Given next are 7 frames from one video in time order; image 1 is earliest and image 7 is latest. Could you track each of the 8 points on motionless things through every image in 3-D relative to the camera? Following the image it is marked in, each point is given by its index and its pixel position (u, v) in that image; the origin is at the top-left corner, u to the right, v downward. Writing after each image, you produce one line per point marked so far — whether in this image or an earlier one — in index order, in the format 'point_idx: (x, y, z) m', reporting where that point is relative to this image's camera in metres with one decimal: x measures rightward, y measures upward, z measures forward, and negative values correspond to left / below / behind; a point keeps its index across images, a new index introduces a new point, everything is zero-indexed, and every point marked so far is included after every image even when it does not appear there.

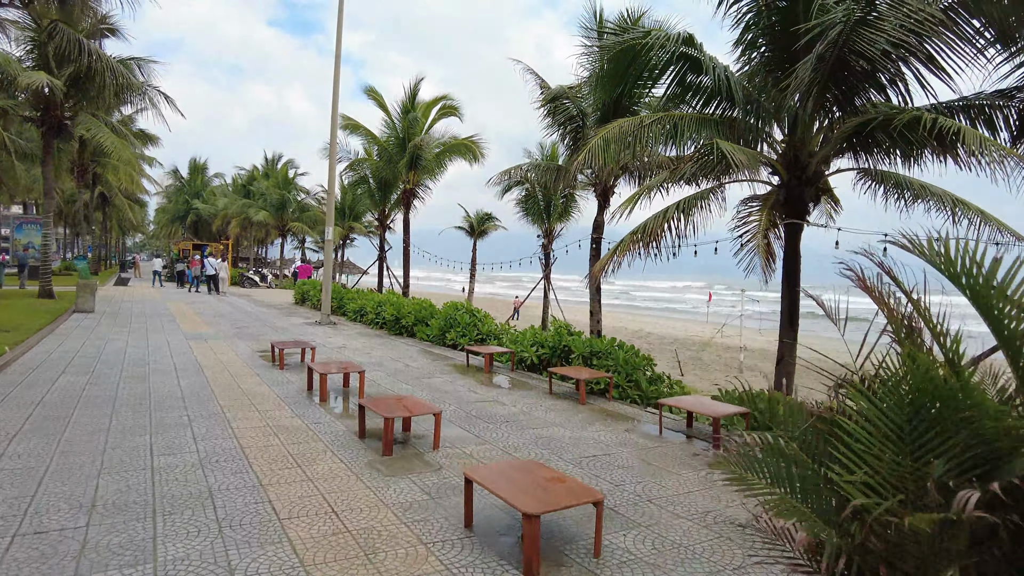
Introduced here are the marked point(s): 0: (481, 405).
0: (-0.3, -1.1, +6.3) m
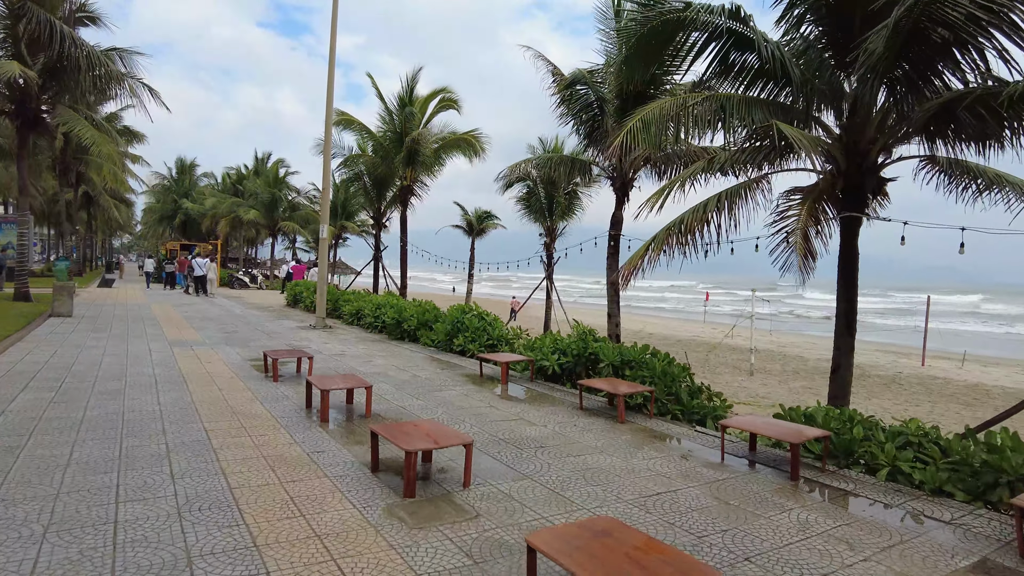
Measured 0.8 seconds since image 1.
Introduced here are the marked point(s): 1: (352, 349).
0: (0.0, -1.1, +5.5) m
1: (-2.4, -0.9, +10.2) m
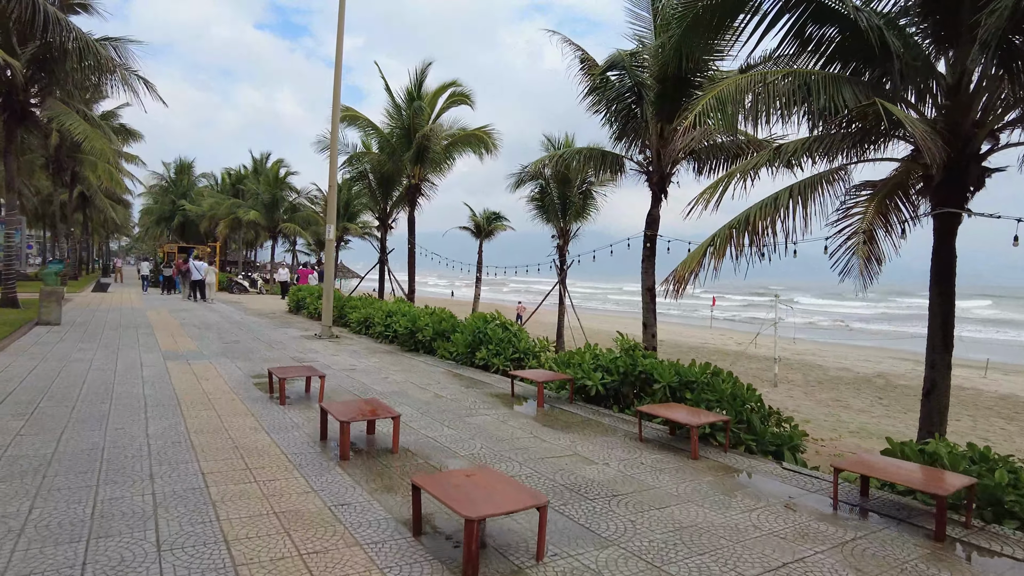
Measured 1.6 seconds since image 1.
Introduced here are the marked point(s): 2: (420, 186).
0: (+0.3, -1.2, +4.6) m
1: (-2.0, -1.0, +9.3) m
2: (-2.5, +2.7, +18.2) m
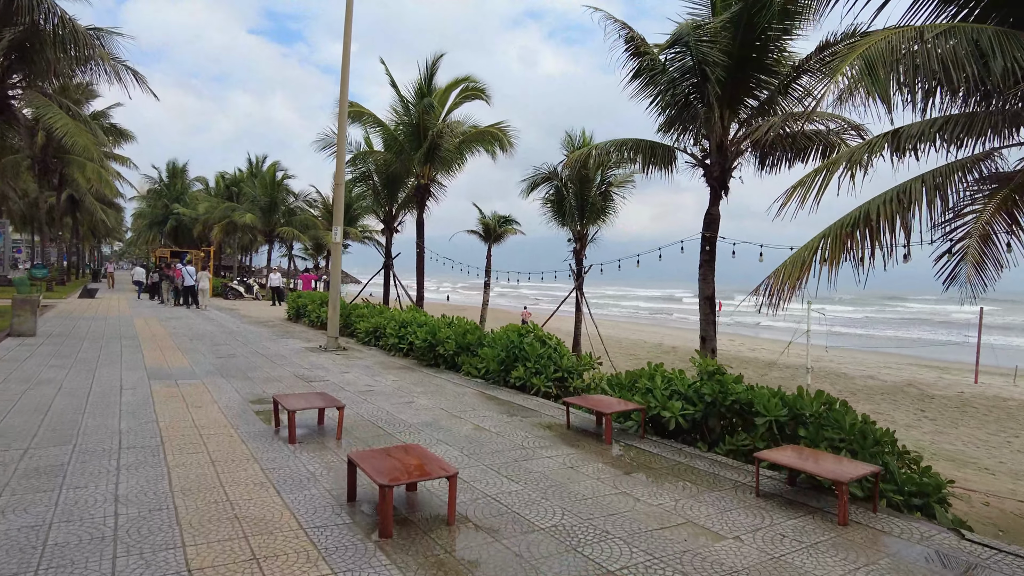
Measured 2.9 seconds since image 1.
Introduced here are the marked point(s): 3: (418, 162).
0: (+0.9, -1.3, +3.4) m
1: (-1.6, -1.1, +8.1) m
2: (-2.1, +2.5, +16.9) m
3: (-2.3, +3.1, +16.6) m
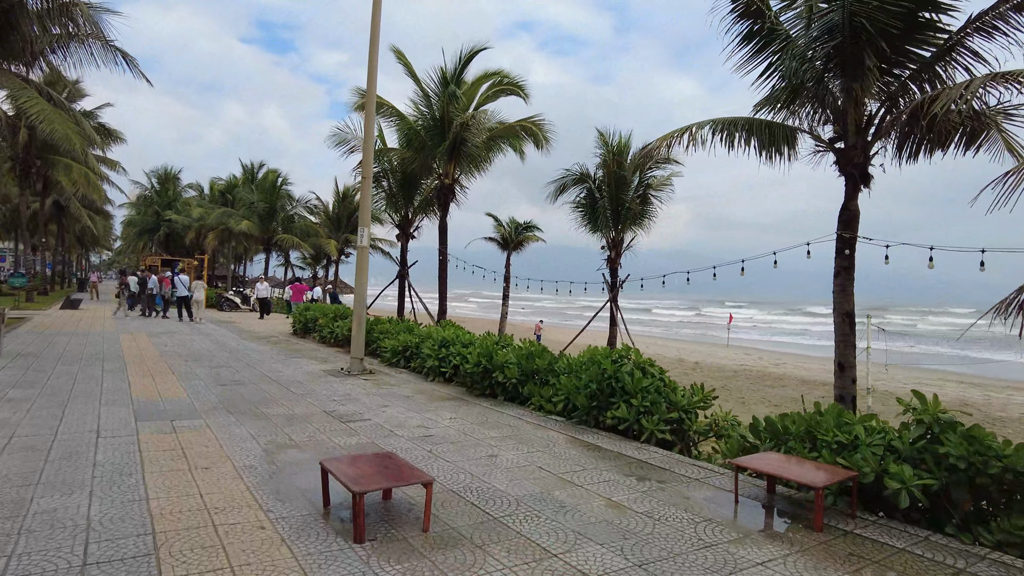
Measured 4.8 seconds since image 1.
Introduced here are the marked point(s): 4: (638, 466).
0: (+1.8, -1.3, +1.6) m
1: (-0.7, -1.2, +6.3) m
2: (-1.3, +2.3, +15.2) m
3: (-1.5, +2.8, +14.9) m
4: (+0.9, -1.3, +4.9) m
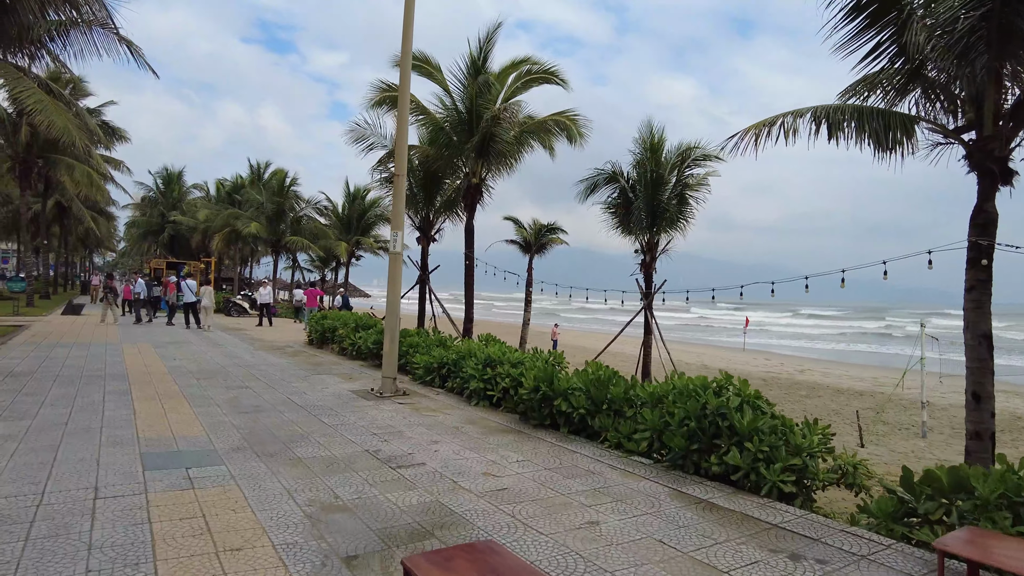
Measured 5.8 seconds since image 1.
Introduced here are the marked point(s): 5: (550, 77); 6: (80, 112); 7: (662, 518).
0: (+2.4, -1.4, +0.6) m
1: (-0.1, -1.4, +5.3) m
2: (-0.7, +2.1, +14.2) m
3: (-0.9, +2.7, +13.9) m
4: (+1.5, -1.4, +3.9) m
5: (+0.7, +4.1, +13.3) m
6: (-11.1, +4.5, +17.3) m
7: (+0.9, -1.4, +4.2) m
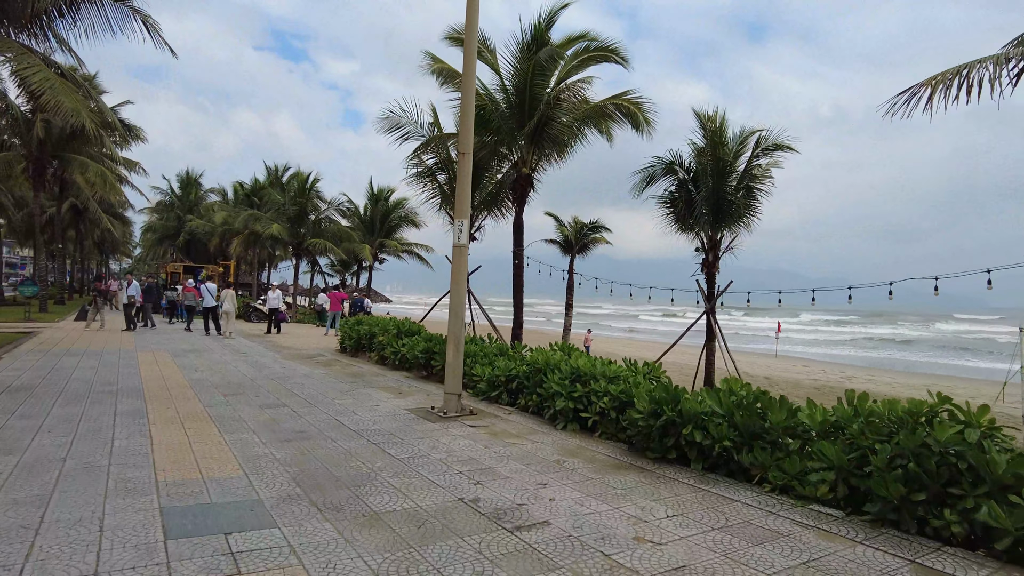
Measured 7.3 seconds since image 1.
0: (+3.1, -1.3, -0.9) m
1: (+0.7, -1.3, +3.9) m
2: (+0.3, +2.1, +12.8) m
3: (+0.1, +2.7, +12.5) m
4: (+2.3, -1.3, +2.4) m
5: (+1.7, +4.1, +11.9) m
6: (-10.0, +4.4, +16.1) m
7: (+1.7, -1.3, +2.7) m
